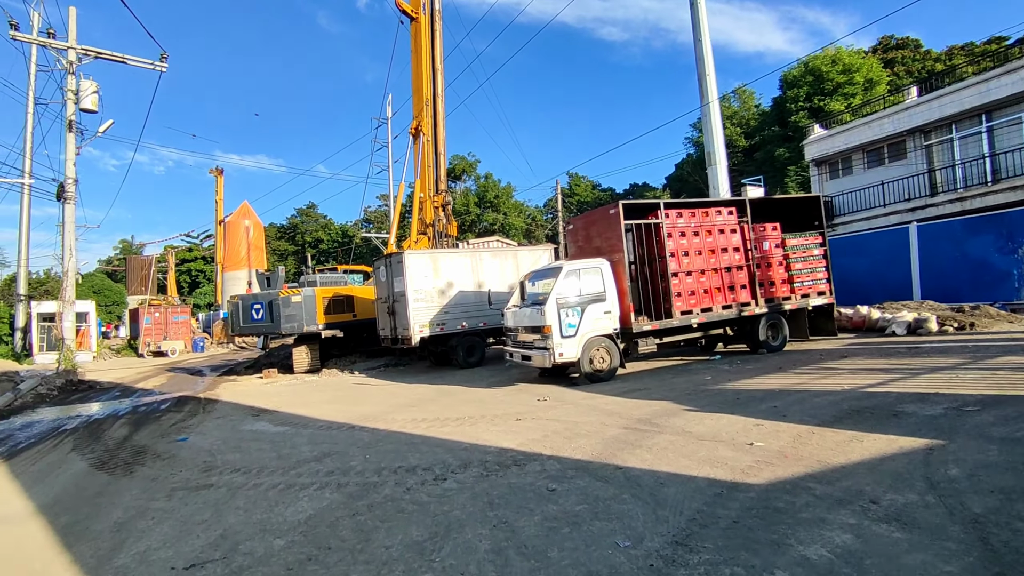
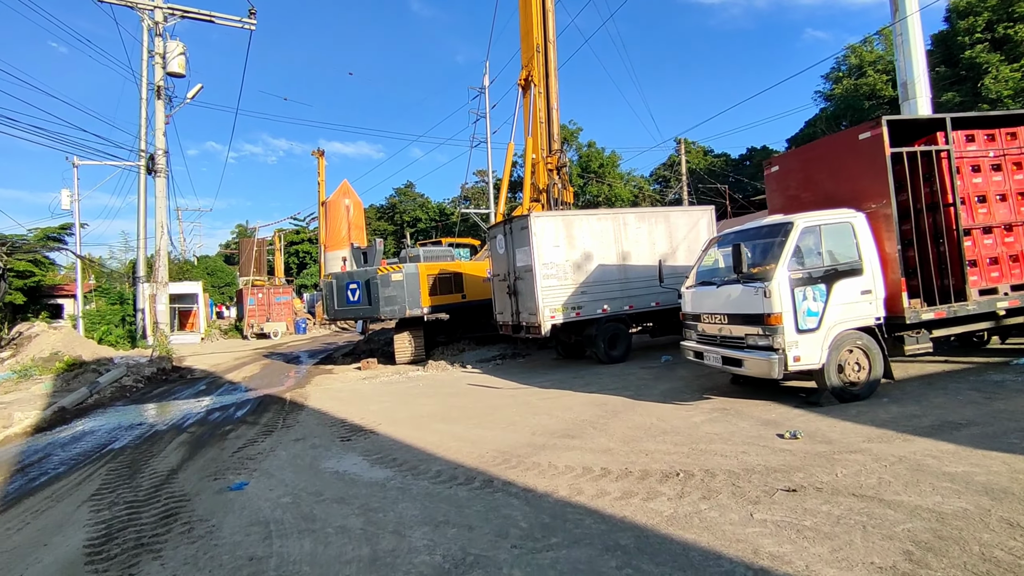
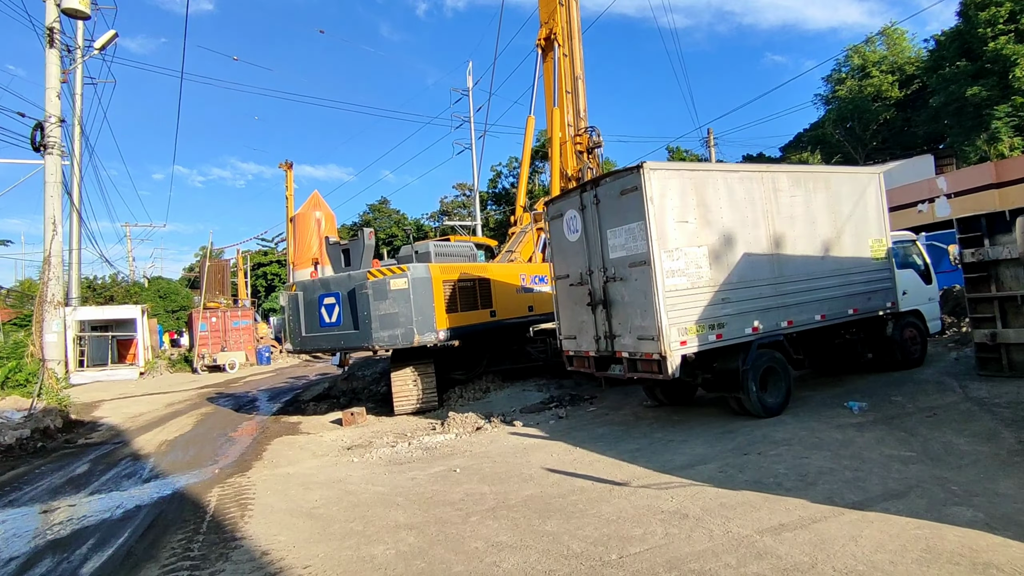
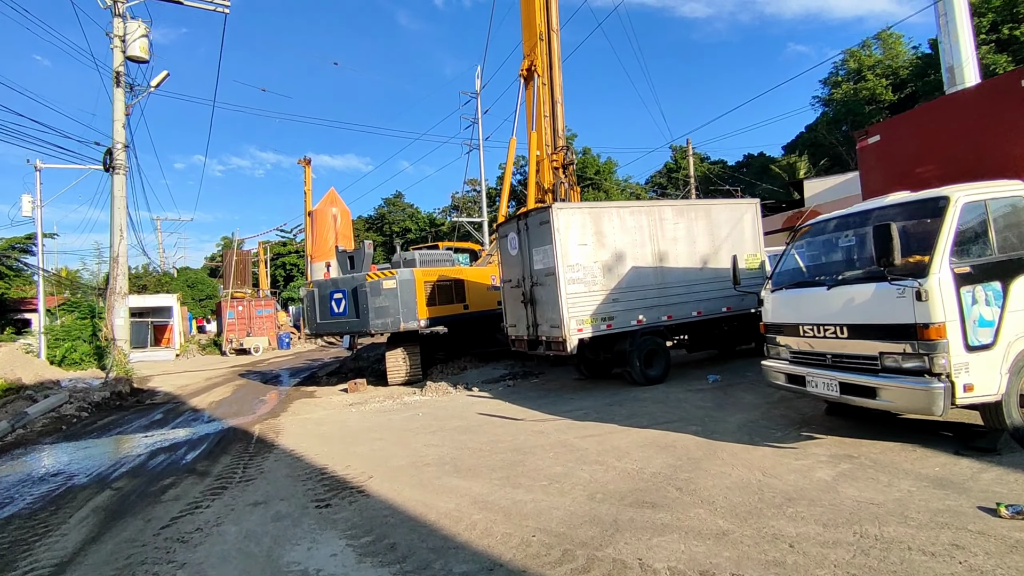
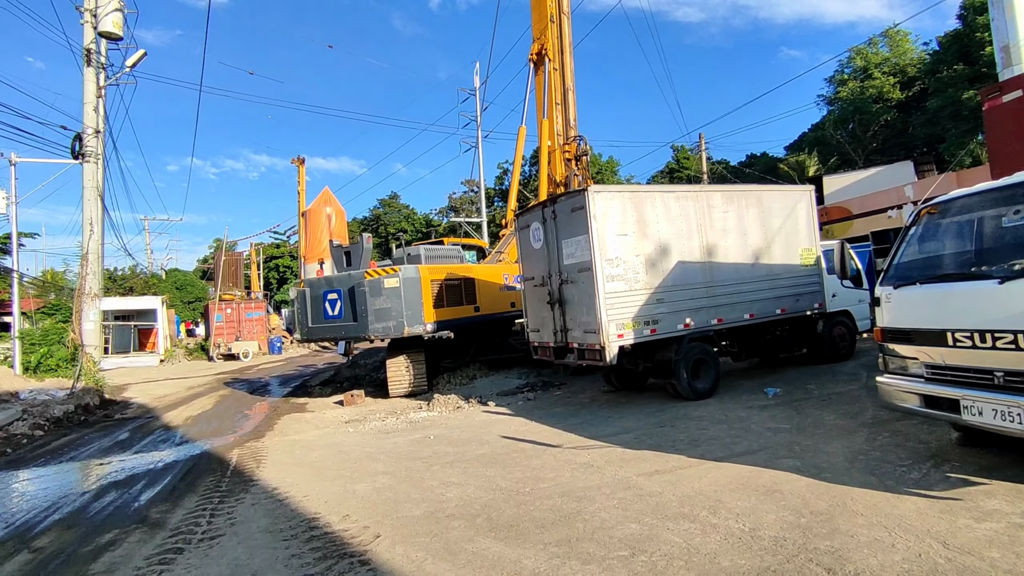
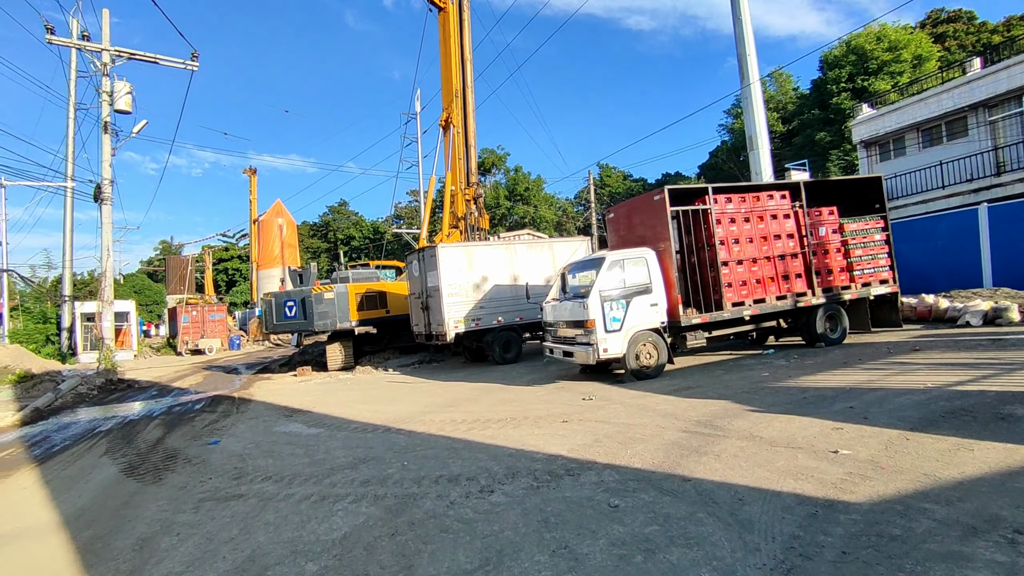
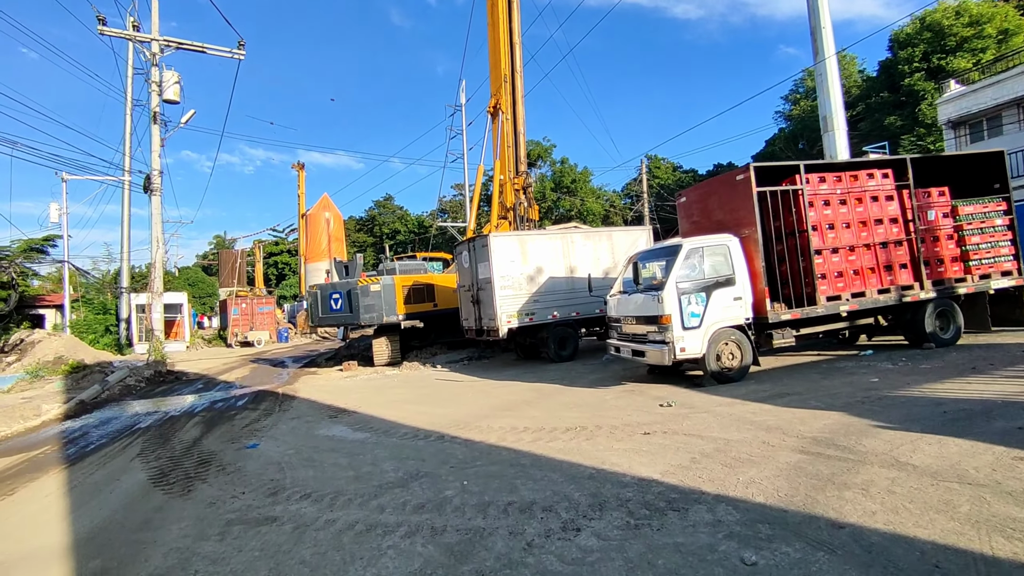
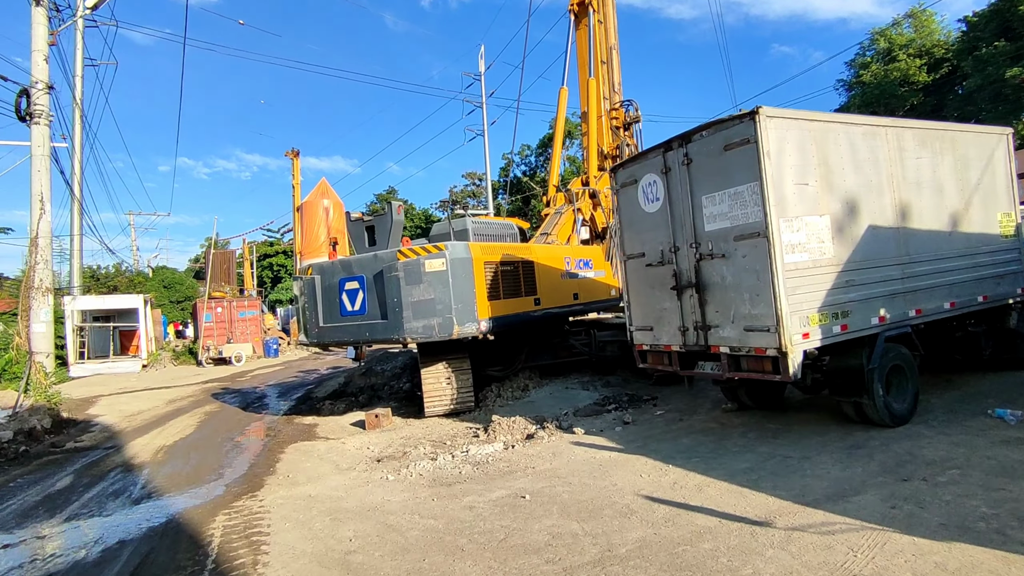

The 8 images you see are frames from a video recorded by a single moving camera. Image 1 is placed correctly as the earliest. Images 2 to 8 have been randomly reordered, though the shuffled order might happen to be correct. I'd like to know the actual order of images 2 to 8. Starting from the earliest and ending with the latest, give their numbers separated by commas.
6, 7, 2, 4, 5, 3, 8
